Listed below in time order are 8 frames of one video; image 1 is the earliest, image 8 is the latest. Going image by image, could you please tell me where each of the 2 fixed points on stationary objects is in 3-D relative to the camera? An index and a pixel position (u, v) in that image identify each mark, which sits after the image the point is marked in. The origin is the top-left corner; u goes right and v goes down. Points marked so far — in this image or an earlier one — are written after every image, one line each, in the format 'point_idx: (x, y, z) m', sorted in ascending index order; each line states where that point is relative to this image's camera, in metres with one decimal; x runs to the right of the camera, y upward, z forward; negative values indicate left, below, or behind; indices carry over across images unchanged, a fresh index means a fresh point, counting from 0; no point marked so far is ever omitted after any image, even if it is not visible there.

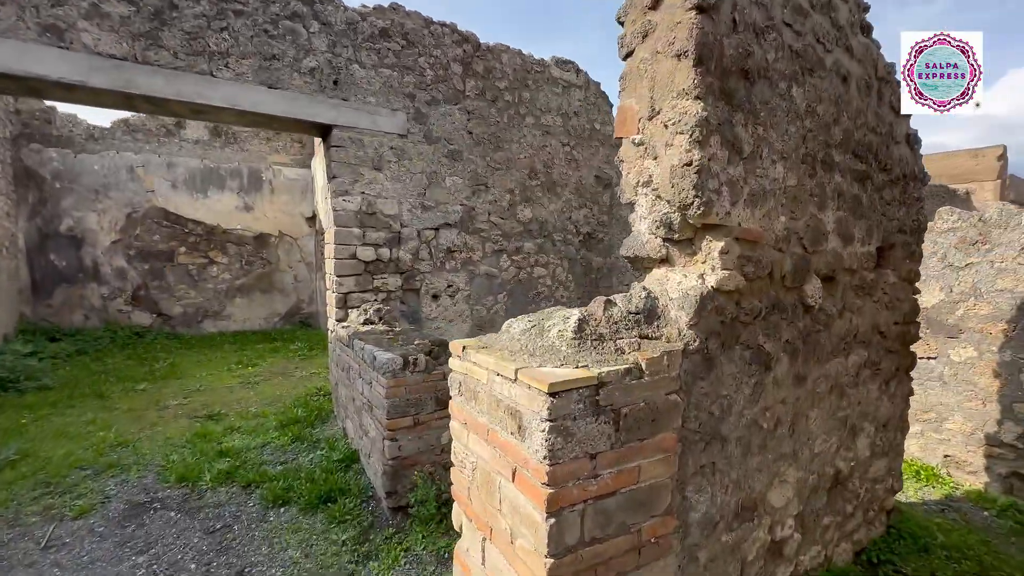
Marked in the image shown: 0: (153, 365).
0: (-4.8, -1.0, +6.0) m
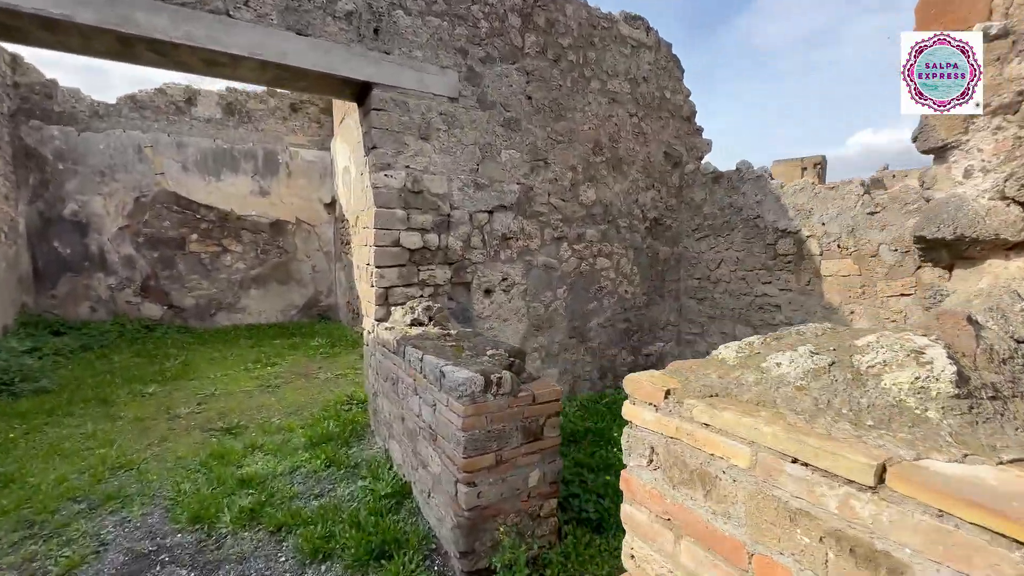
0: (-4.2, -0.9, +5.5) m
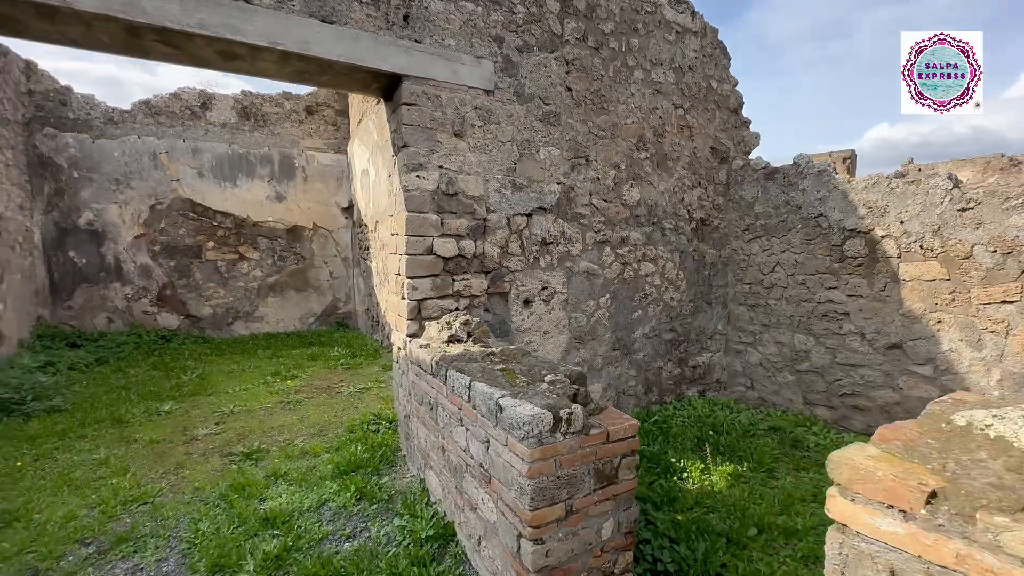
0: (-3.9, -1.0, +5.3) m
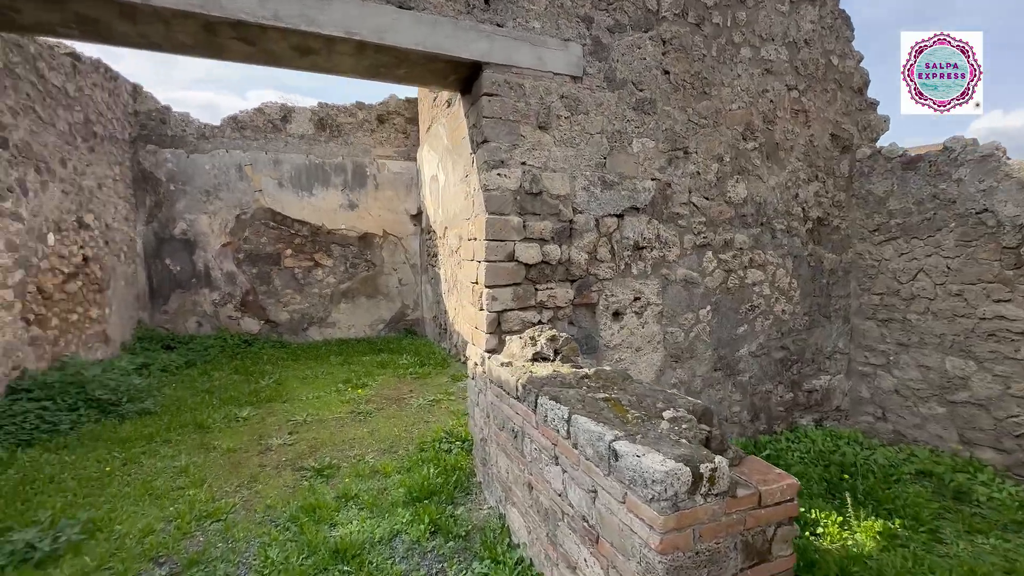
0: (-3.0, -1.1, +5.4) m
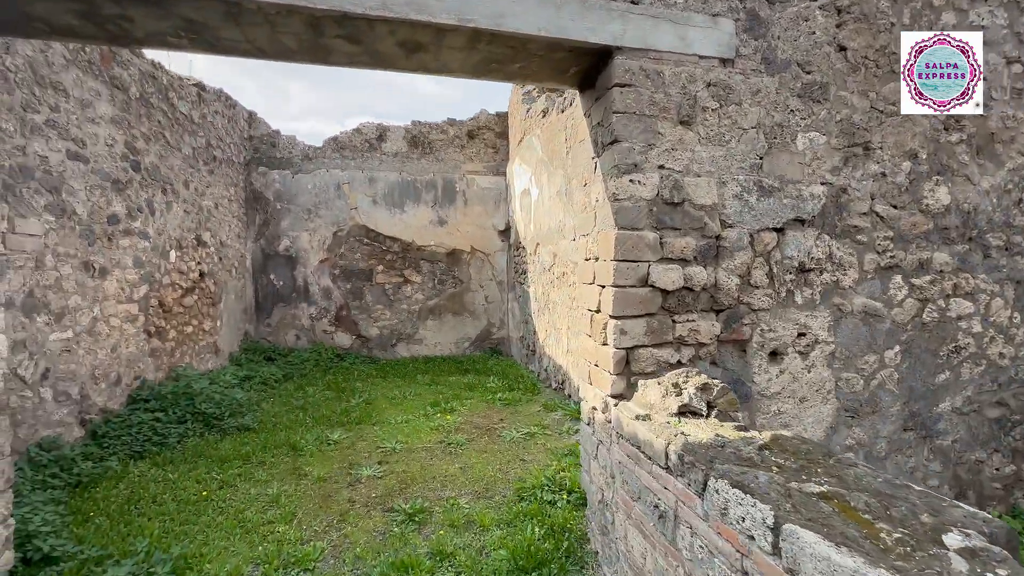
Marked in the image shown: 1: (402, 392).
0: (-1.9, -1.3, +5.3) m
1: (-1.4, -1.3, +5.7) m
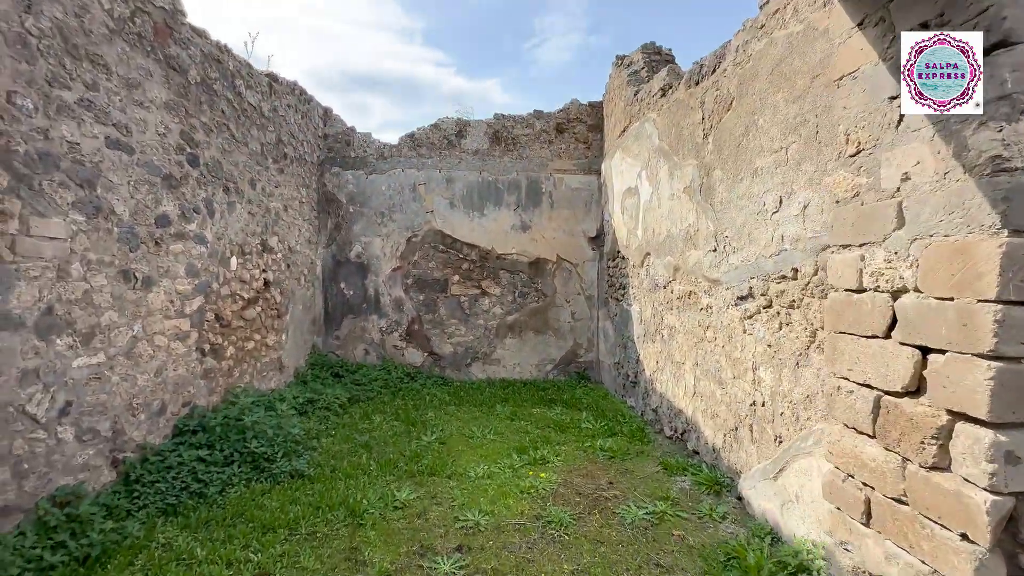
0: (-0.9, -1.5, +4.4) m
1: (-0.3, -1.5, +4.7) m
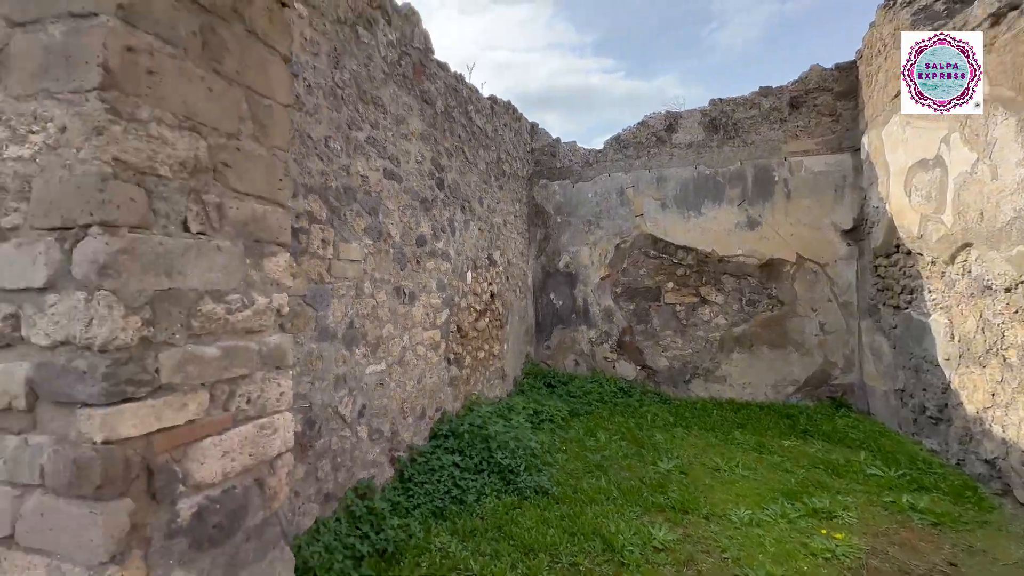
0: (+1.3, -1.5, +4.0) m
1: (+1.9, -1.6, +4.1) m
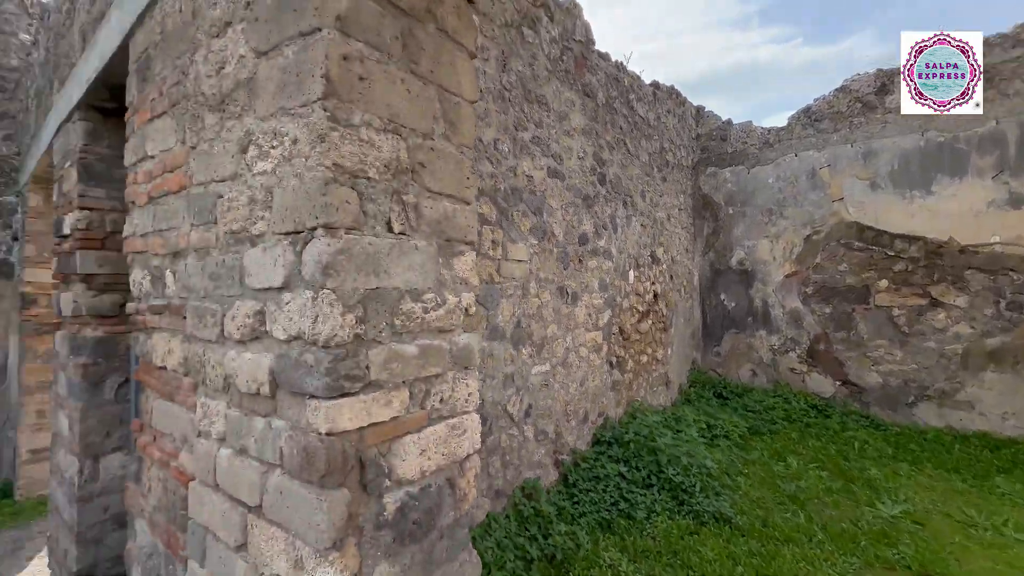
0: (+2.6, -1.5, +3.2) m
1: (+3.2, -1.5, +3.1) m
